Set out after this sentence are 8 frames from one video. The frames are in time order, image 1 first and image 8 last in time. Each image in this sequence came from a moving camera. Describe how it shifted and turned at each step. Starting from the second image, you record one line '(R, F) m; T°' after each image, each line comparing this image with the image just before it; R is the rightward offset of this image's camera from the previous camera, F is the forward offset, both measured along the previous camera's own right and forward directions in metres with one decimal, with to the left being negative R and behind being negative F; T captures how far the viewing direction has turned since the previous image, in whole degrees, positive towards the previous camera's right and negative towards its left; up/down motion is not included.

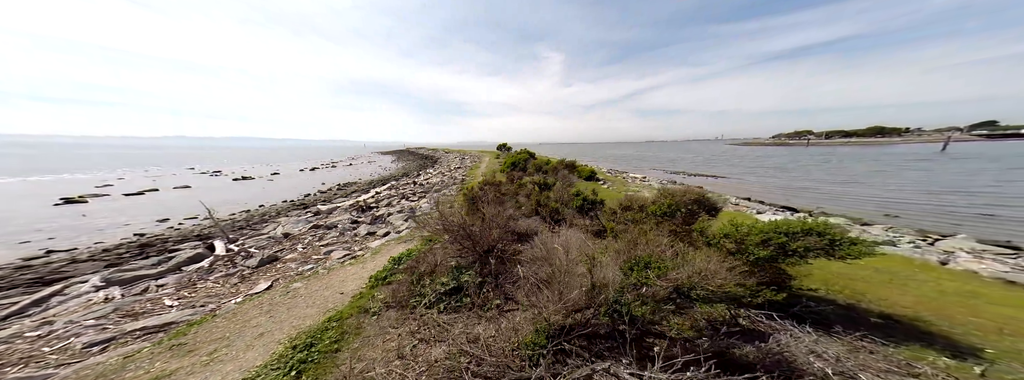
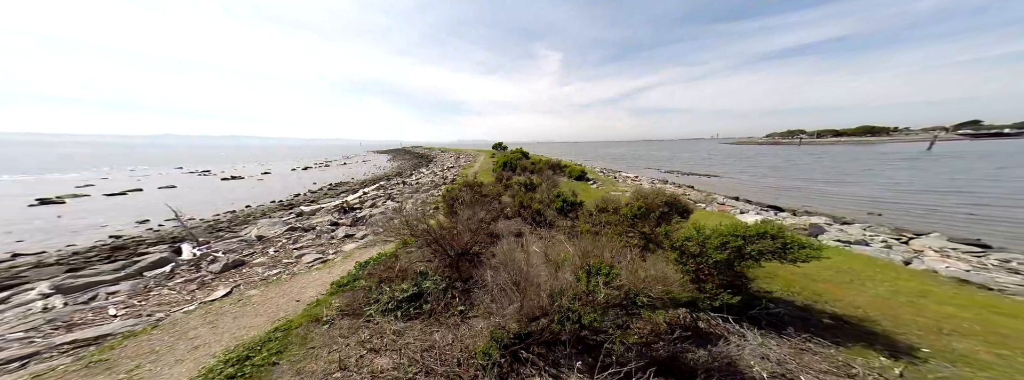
(+0.6, 0.0) m; +1°
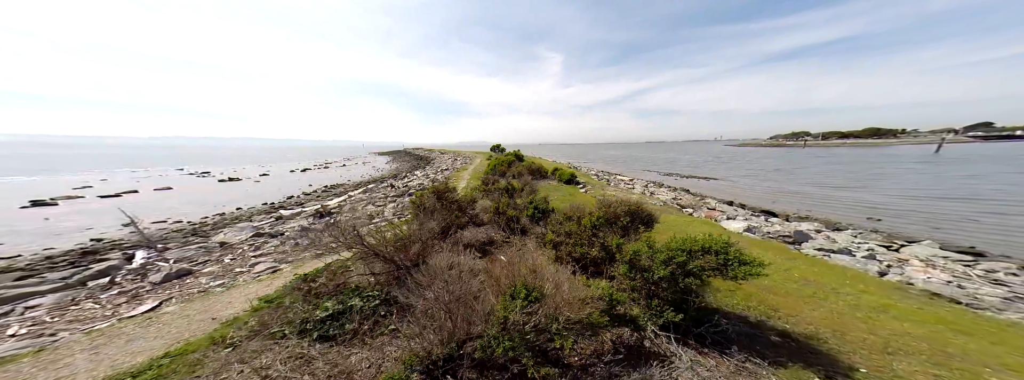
(+1.1, +0.1) m; -1°
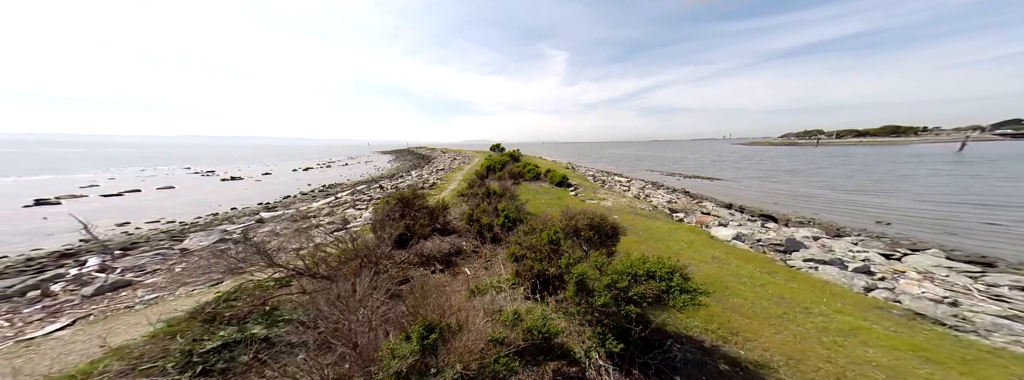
(+1.2, +0.3) m; -1°
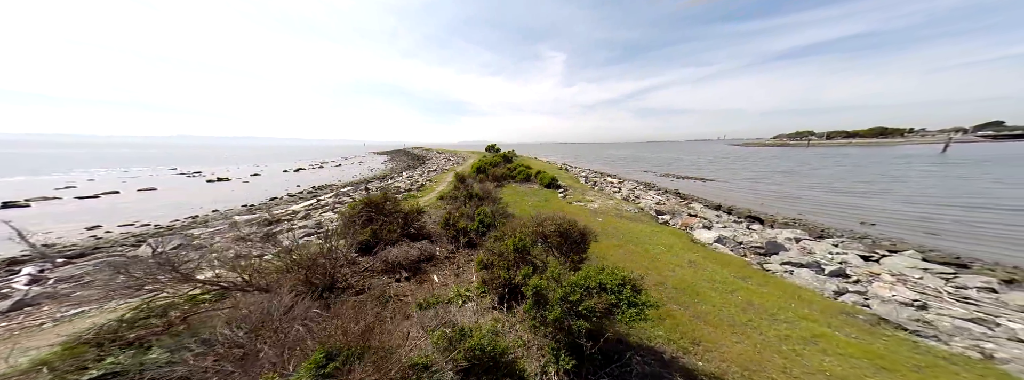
(+0.7, +0.1) m; +1°
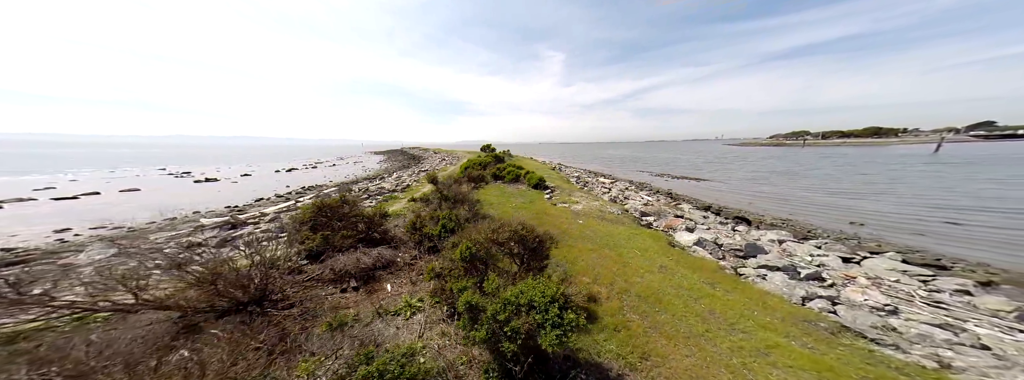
(+1.0, +0.2) m; 0°
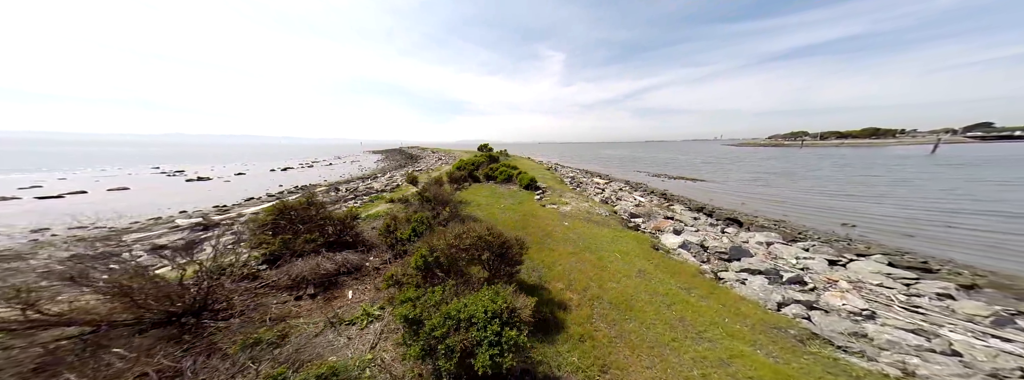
(+0.8, +0.1) m; 0°
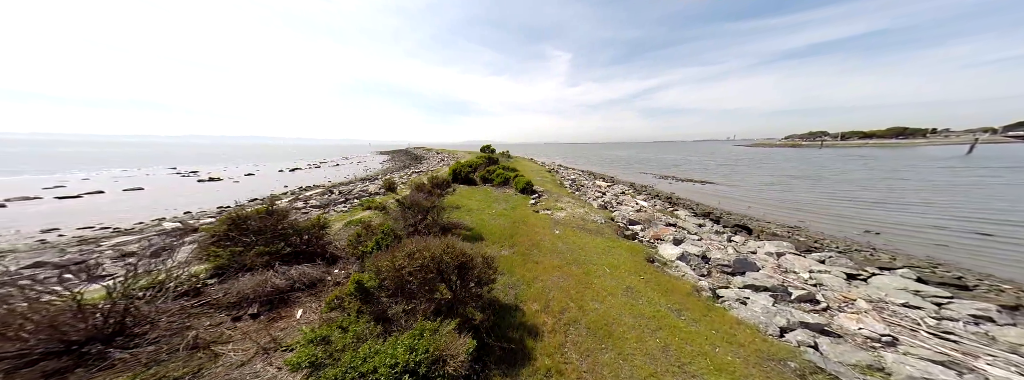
(+0.9, +0.5) m; -2°
